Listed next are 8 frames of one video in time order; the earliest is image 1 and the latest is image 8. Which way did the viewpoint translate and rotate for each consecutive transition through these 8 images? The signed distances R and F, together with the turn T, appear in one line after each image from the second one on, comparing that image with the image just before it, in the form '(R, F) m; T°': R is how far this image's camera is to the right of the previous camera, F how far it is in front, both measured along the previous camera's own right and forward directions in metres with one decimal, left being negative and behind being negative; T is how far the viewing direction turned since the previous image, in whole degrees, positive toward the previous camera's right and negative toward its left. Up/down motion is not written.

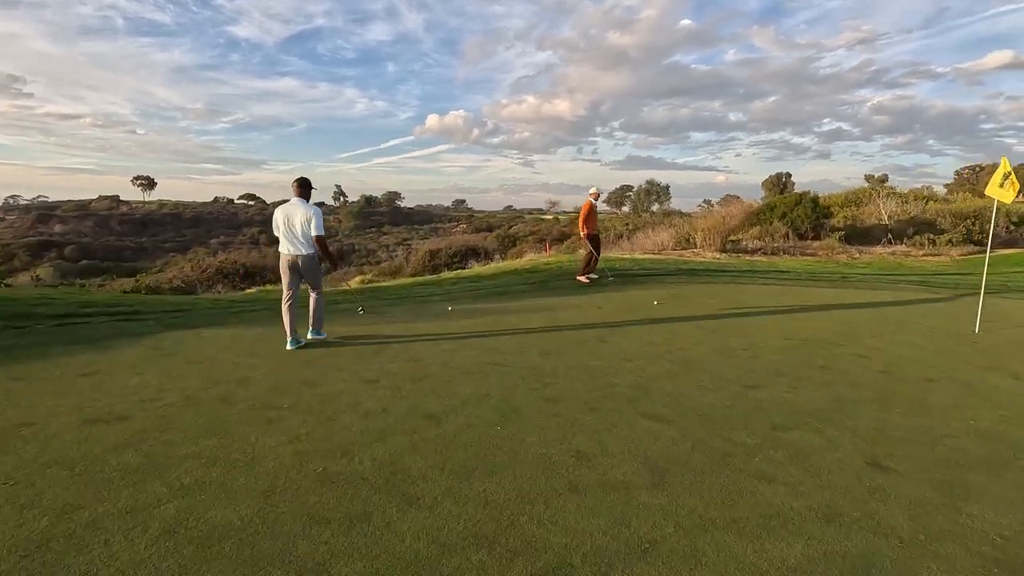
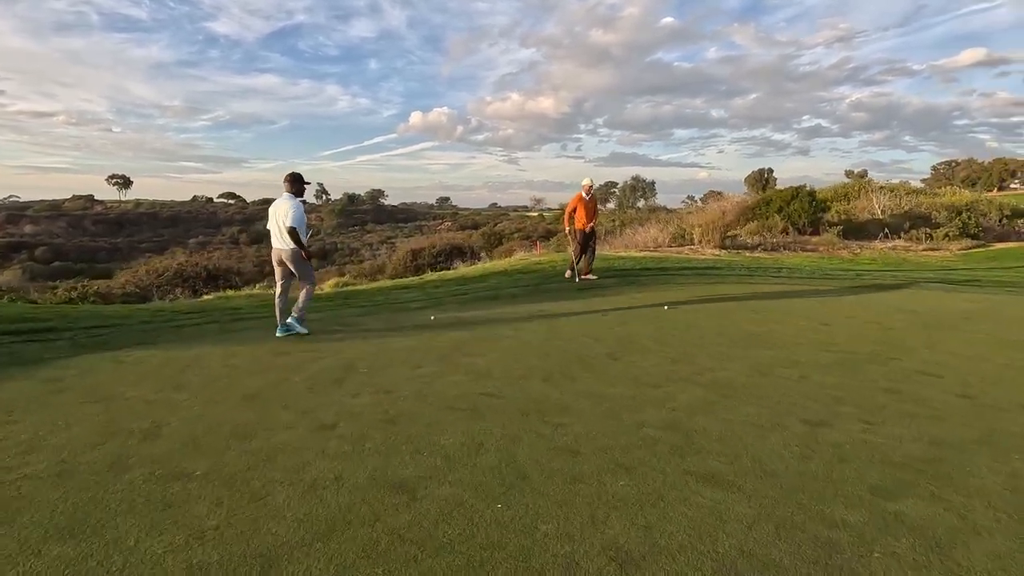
(-0.1, +1.1) m; +2°
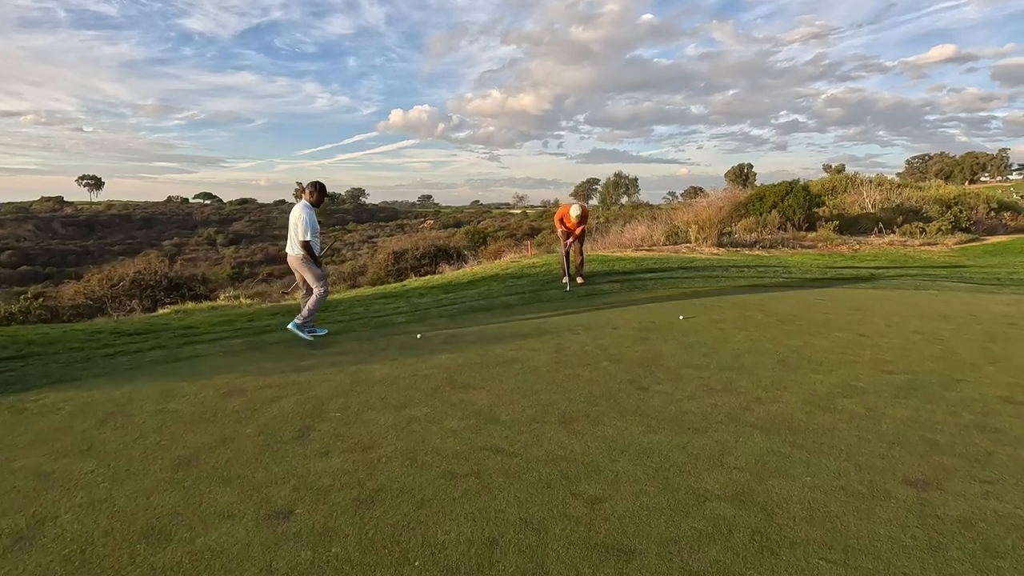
(-0.2, +1.0) m; +2°
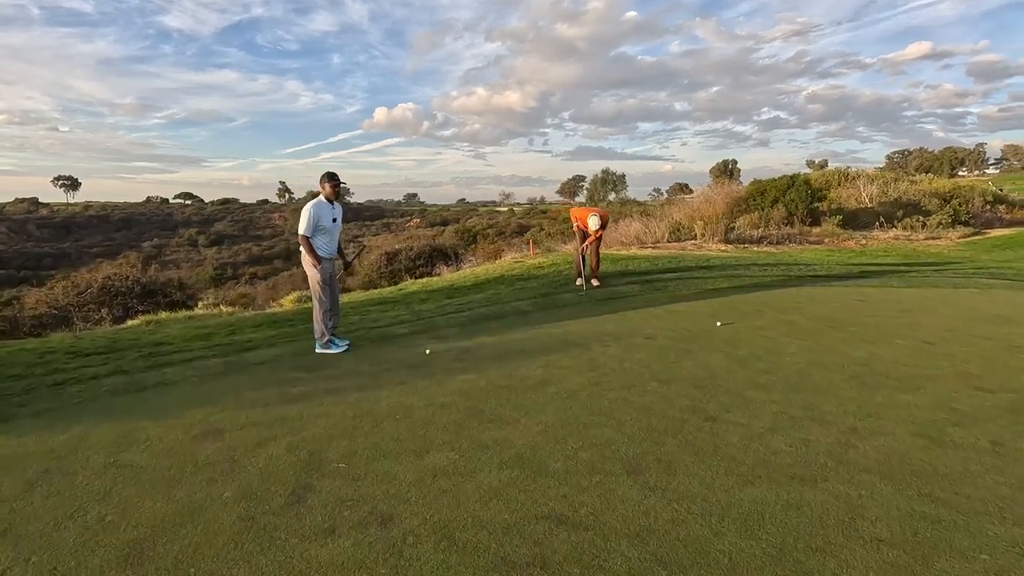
(-0.4, +0.8) m; +1°
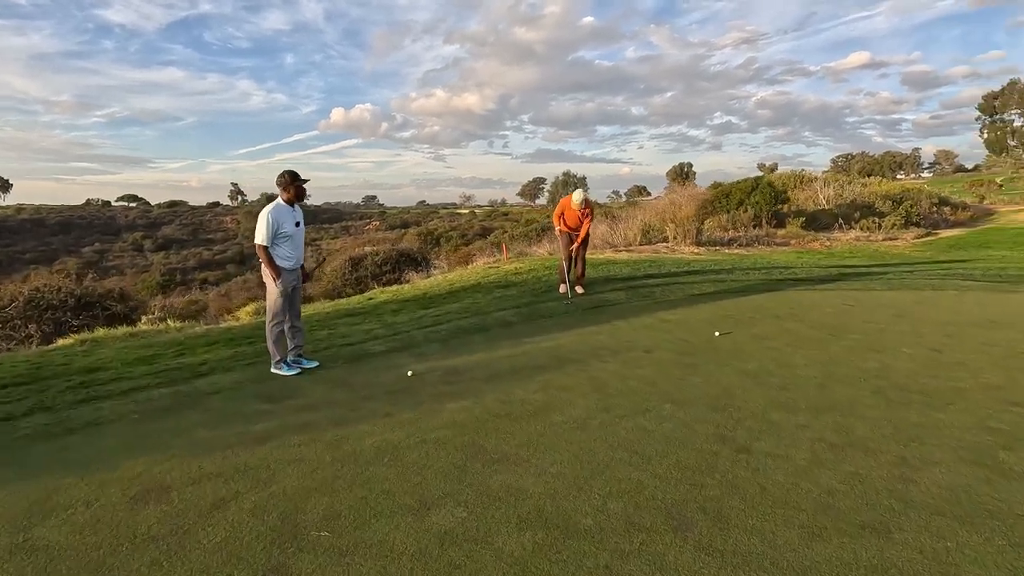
(-0.3, +0.5) m; +4°
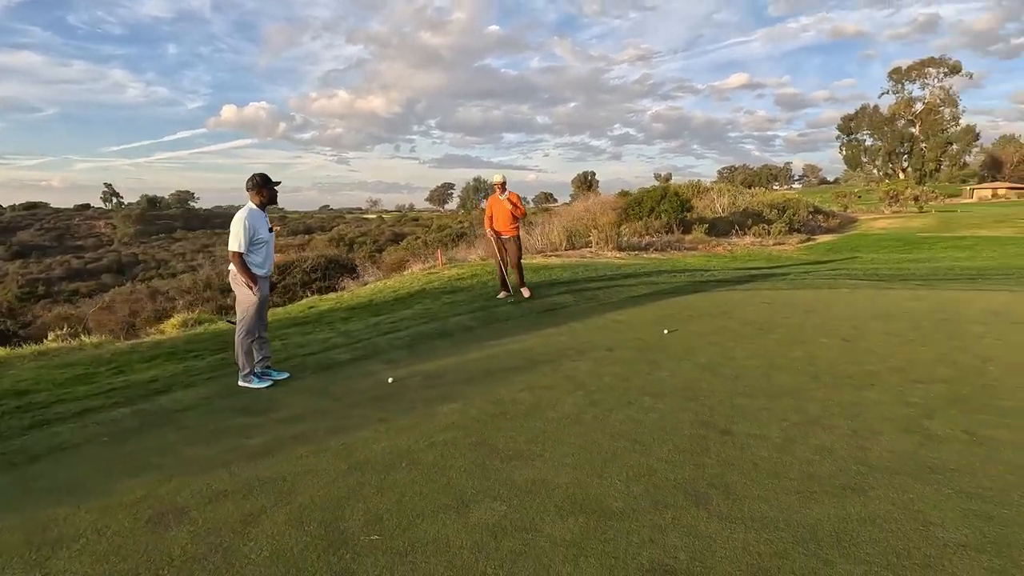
(-0.6, -0.1) m; +10°
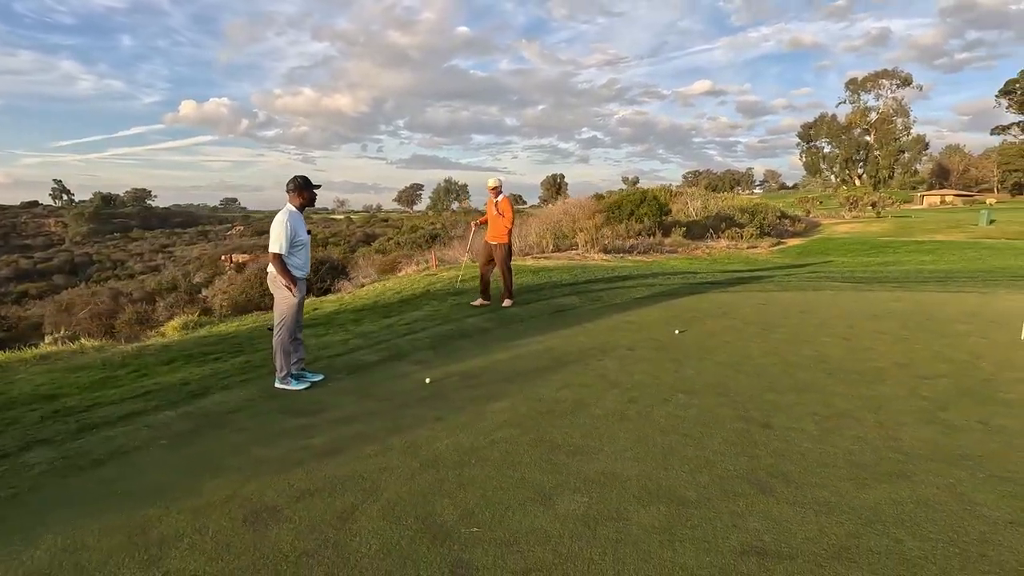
(-0.6, -0.1) m; +3°
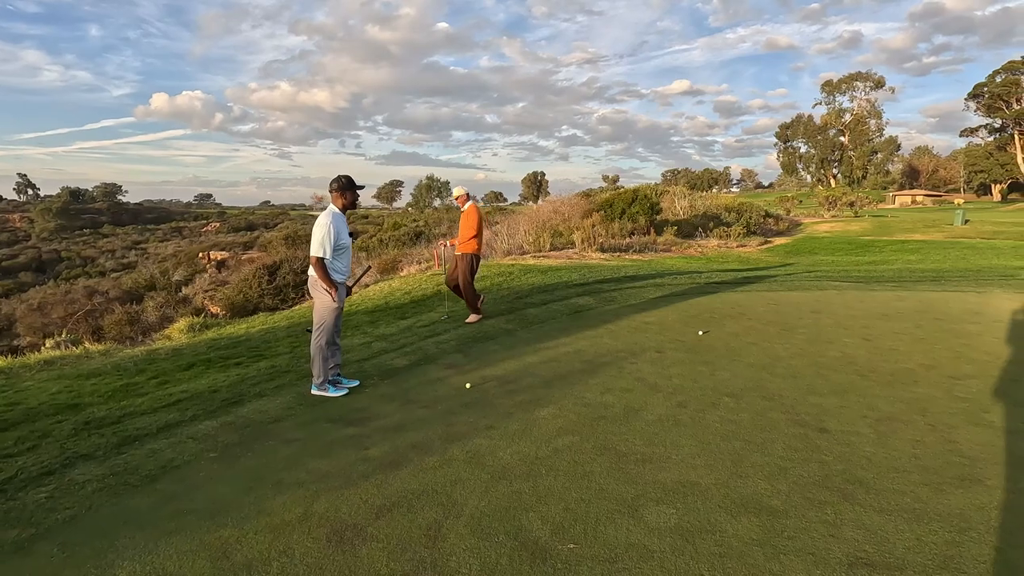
(-0.6, +0.1) m; +2°
